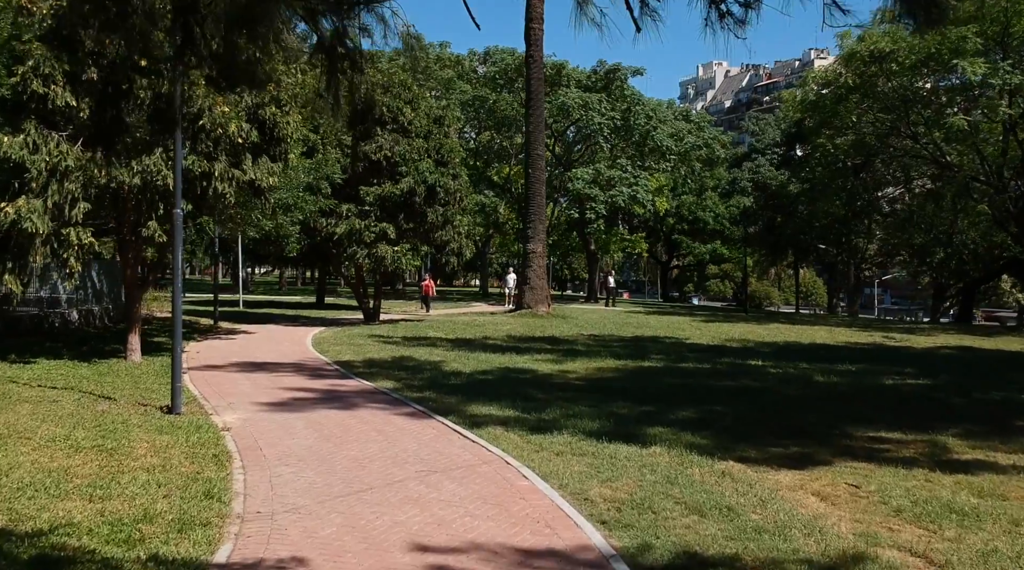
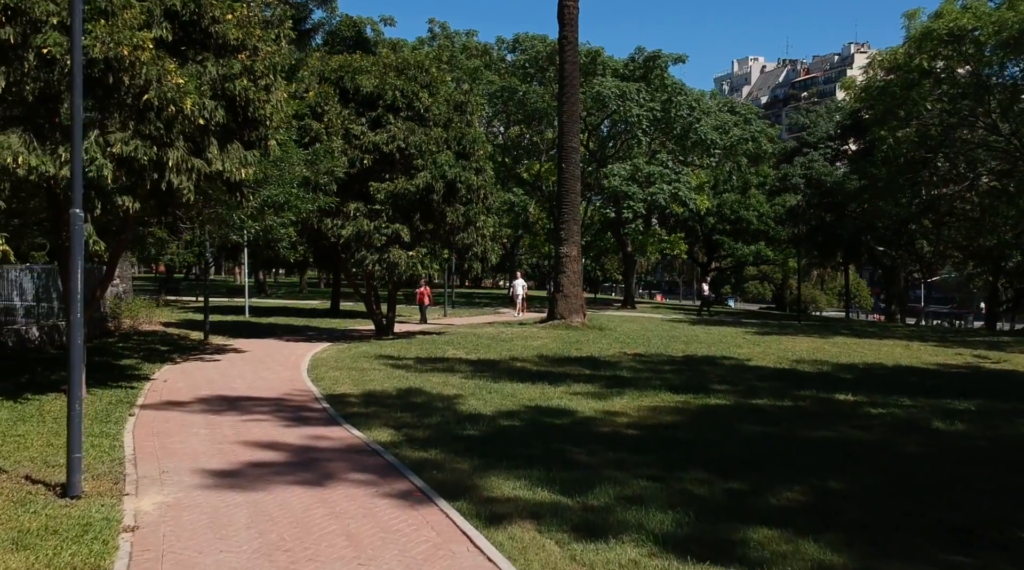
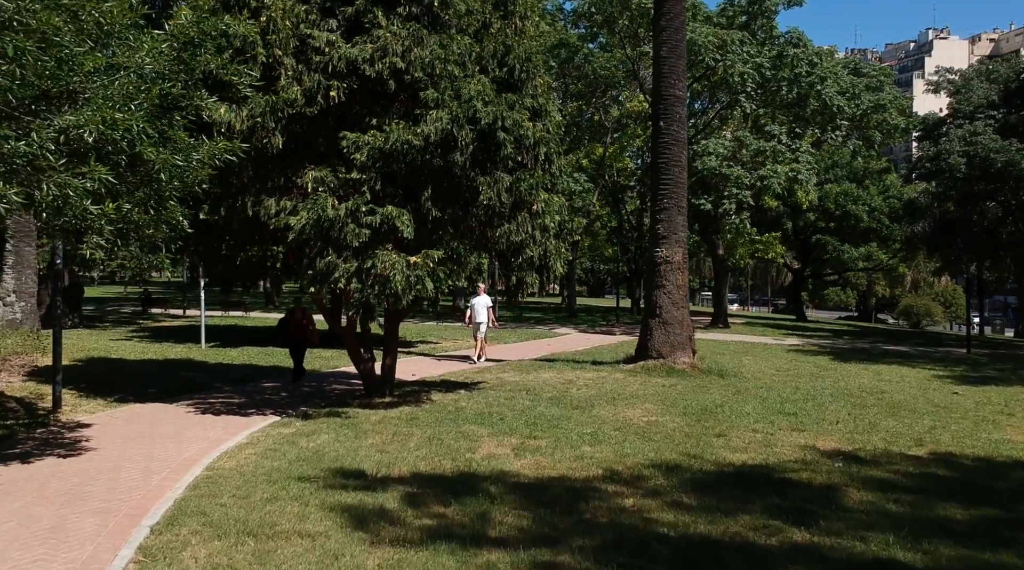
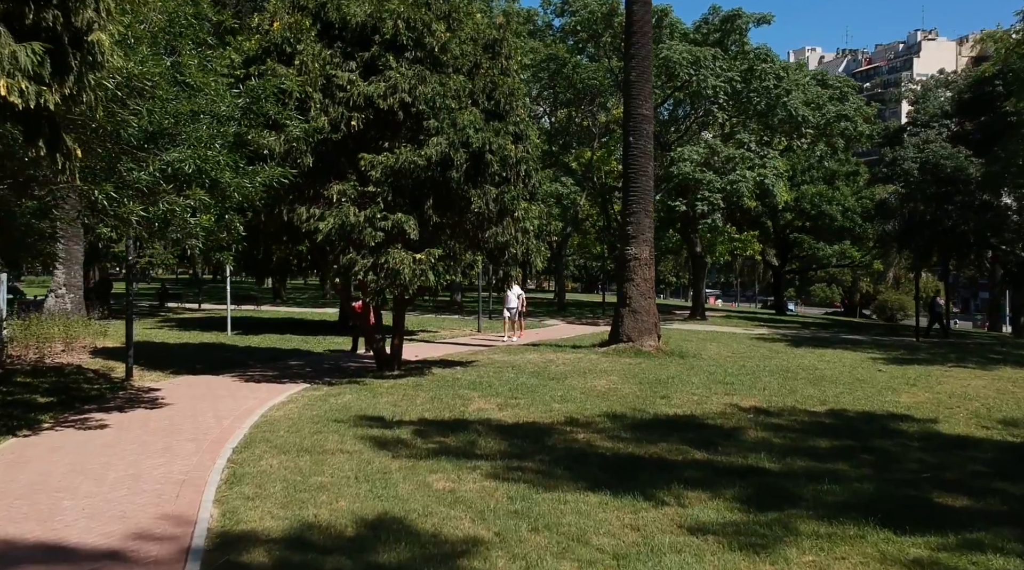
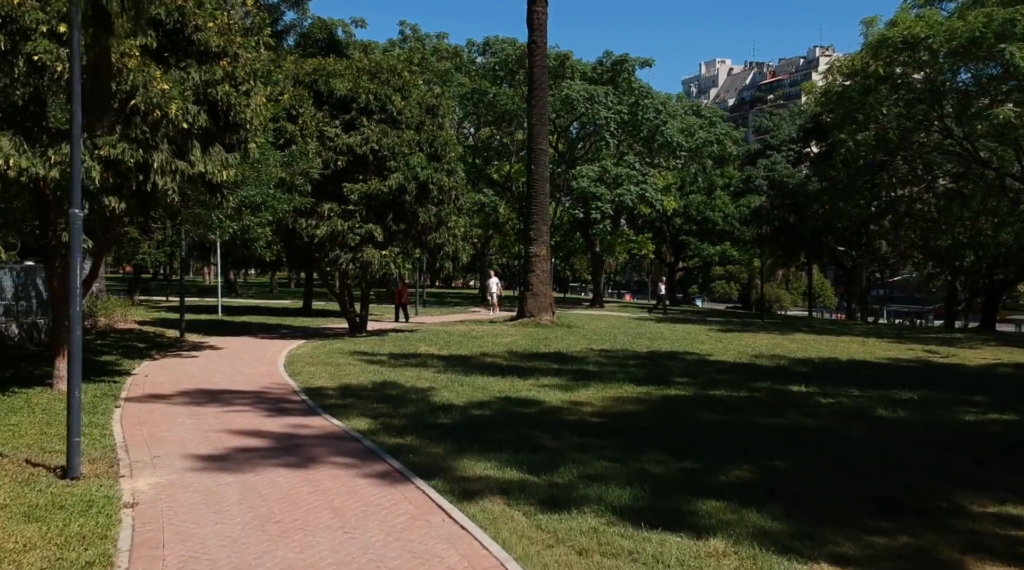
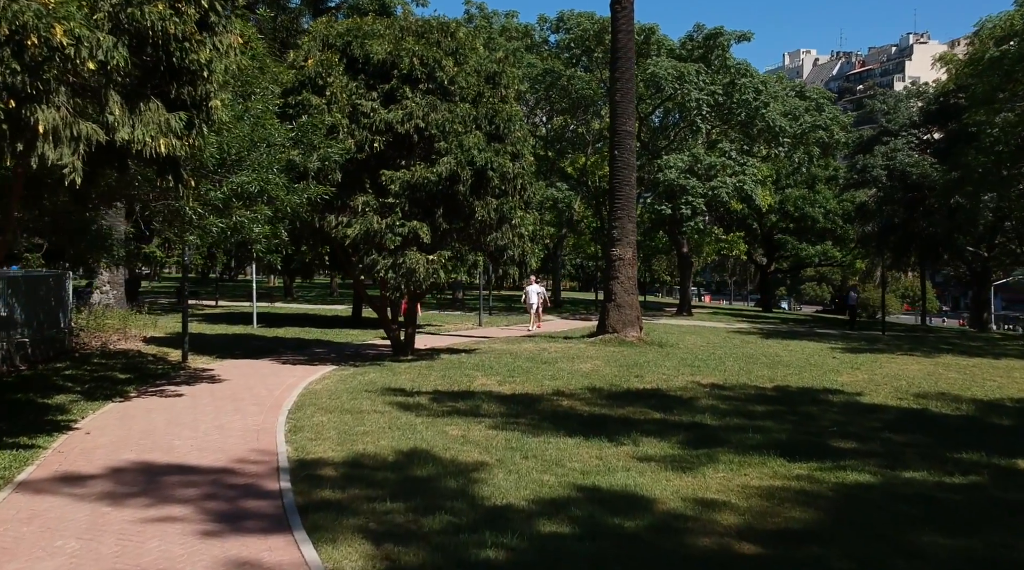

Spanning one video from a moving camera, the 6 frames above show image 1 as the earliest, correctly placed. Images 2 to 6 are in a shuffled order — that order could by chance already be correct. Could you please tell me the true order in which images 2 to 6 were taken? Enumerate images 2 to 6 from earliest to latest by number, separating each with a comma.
5, 2, 6, 4, 3
